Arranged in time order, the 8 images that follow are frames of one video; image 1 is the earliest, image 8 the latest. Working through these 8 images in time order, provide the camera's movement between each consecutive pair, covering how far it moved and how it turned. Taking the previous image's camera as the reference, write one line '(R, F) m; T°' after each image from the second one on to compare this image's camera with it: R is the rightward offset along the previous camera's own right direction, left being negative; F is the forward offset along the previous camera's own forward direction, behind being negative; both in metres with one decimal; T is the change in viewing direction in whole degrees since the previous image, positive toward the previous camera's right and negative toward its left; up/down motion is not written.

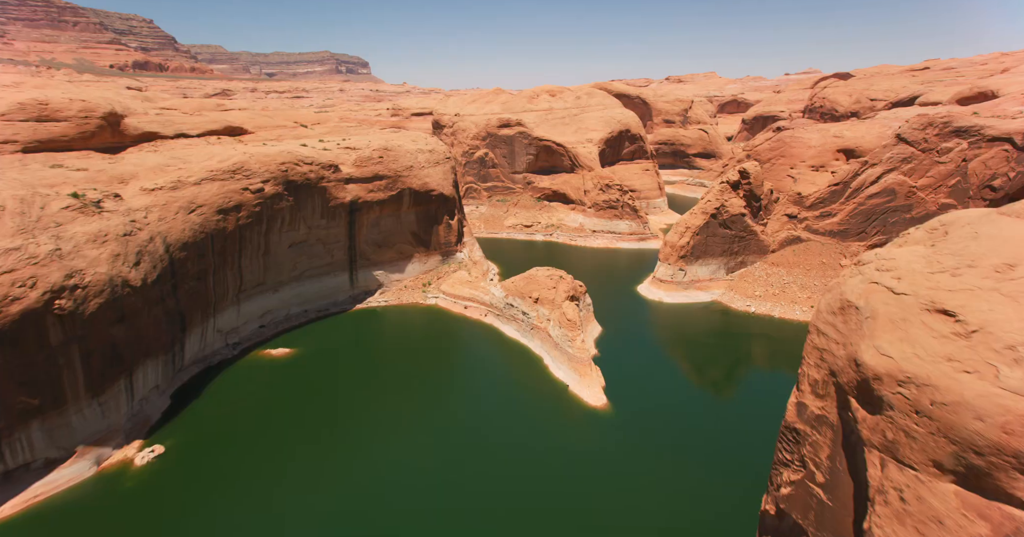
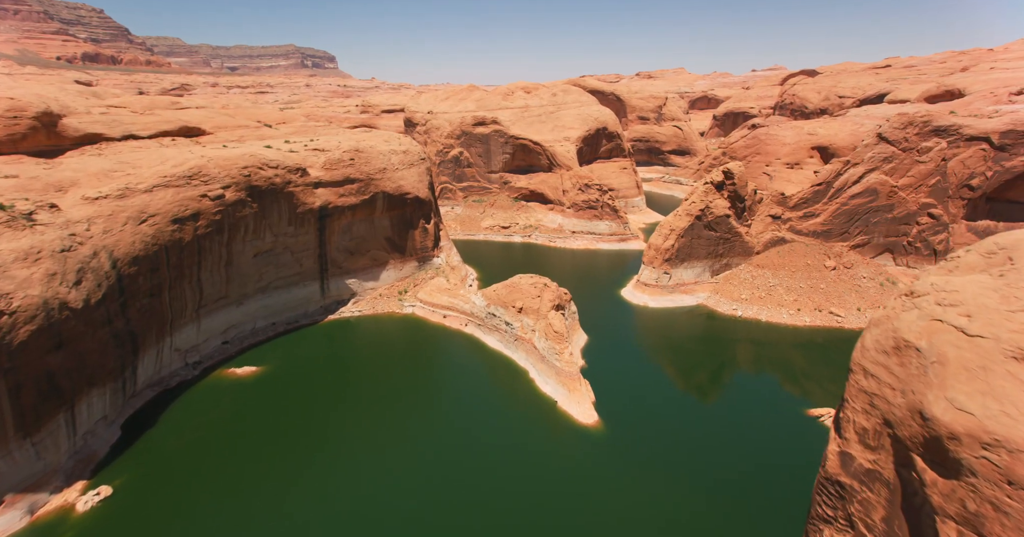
(-0.4, +1.3) m; +3°
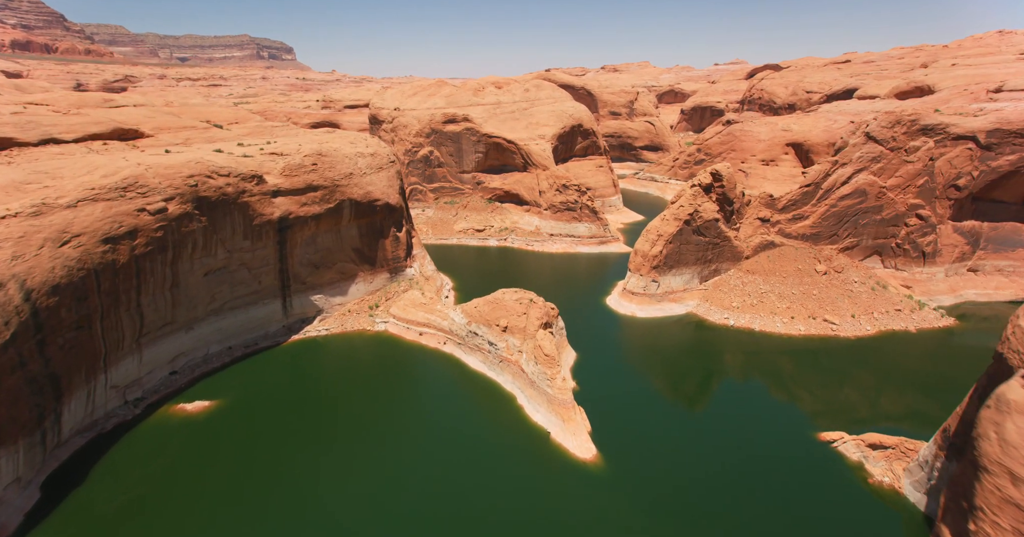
(-0.7, +2.1) m; +3°
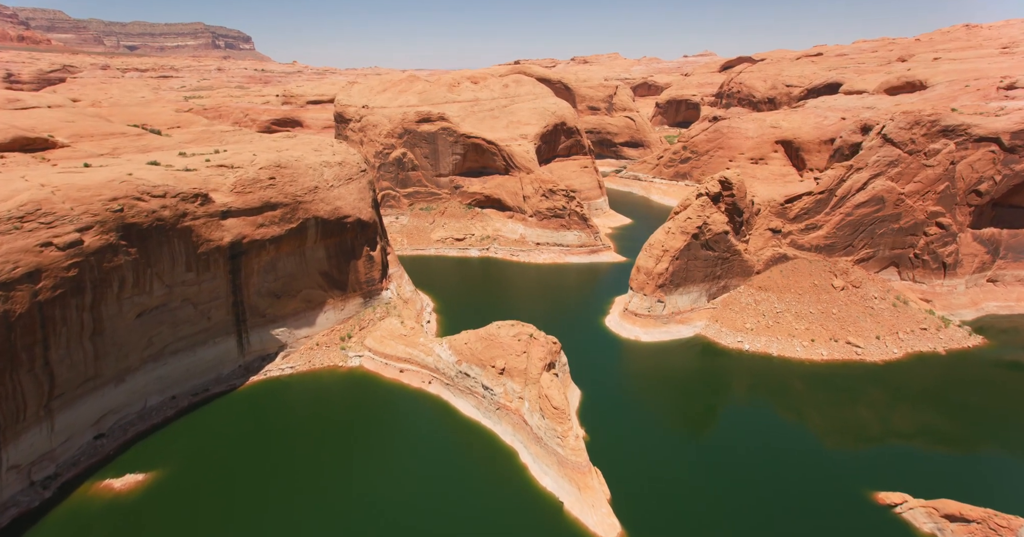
(-0.9, +3.3) m; +3°
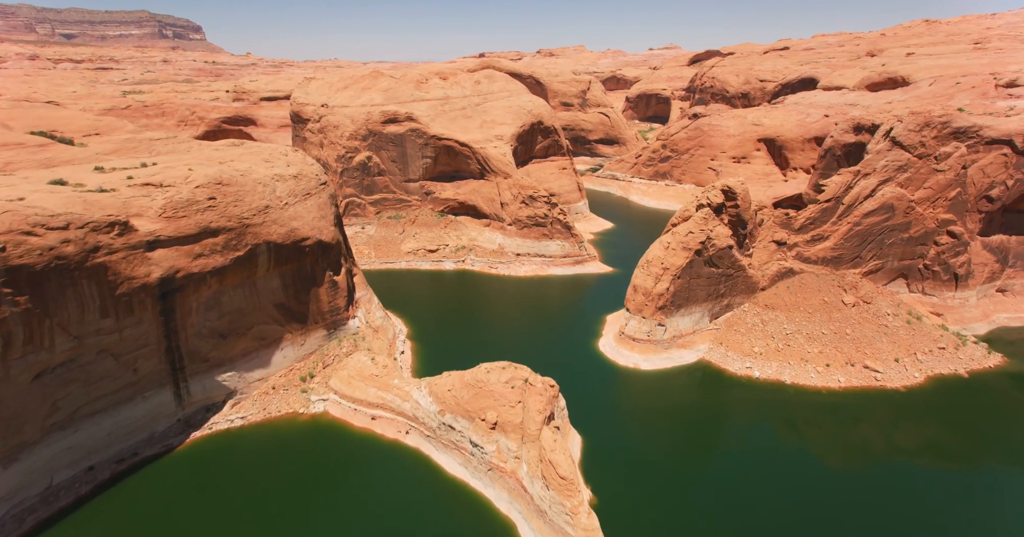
(-0.7, +3.0) m; +3°
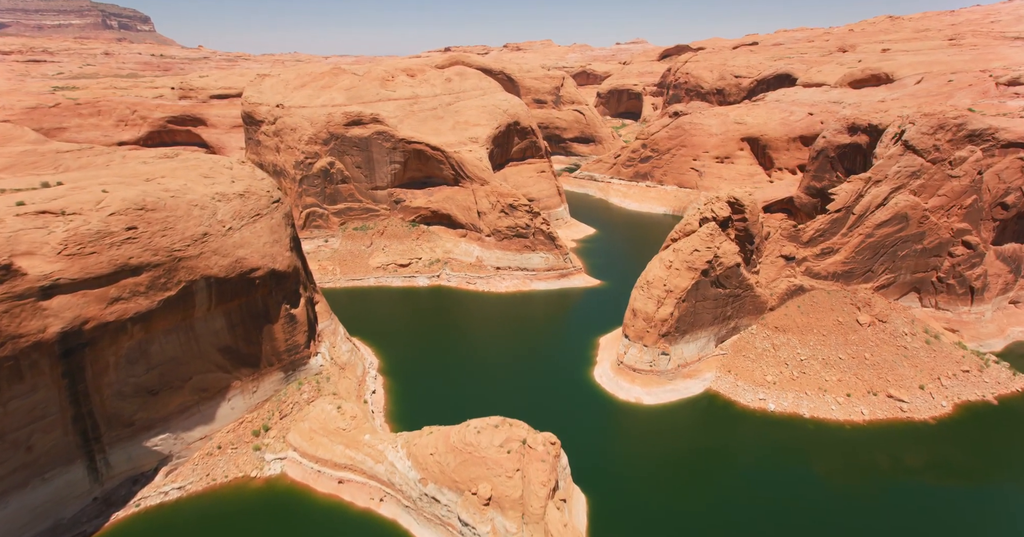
(-0.6, +2.9) m; +3°
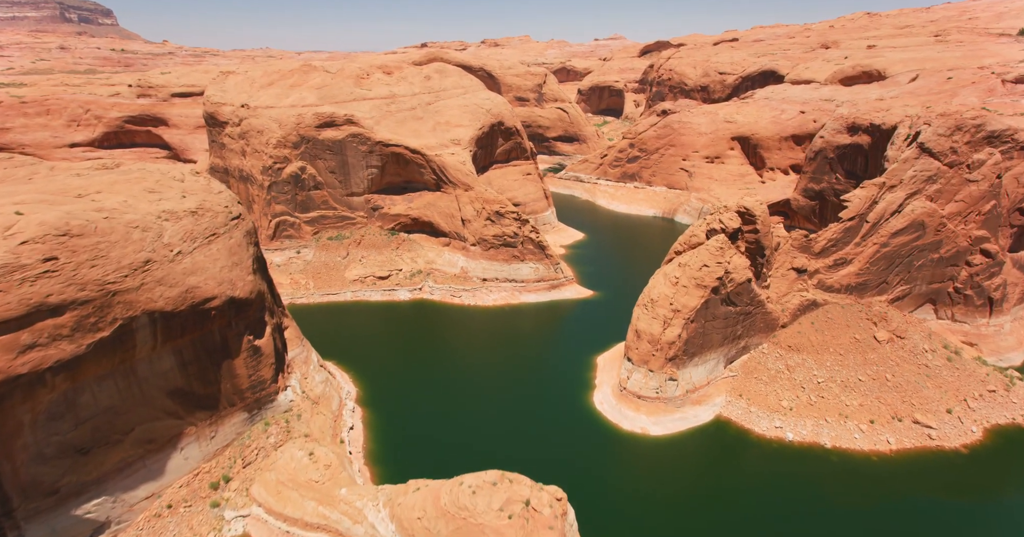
(-0.4, +2.1) m; +2°
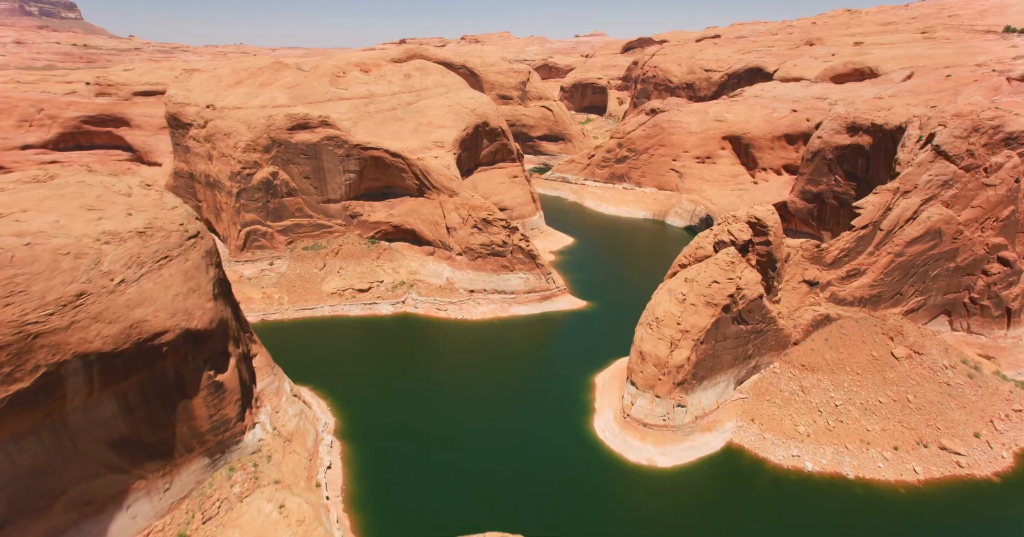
(-0.3, +1.8) m; +2°
